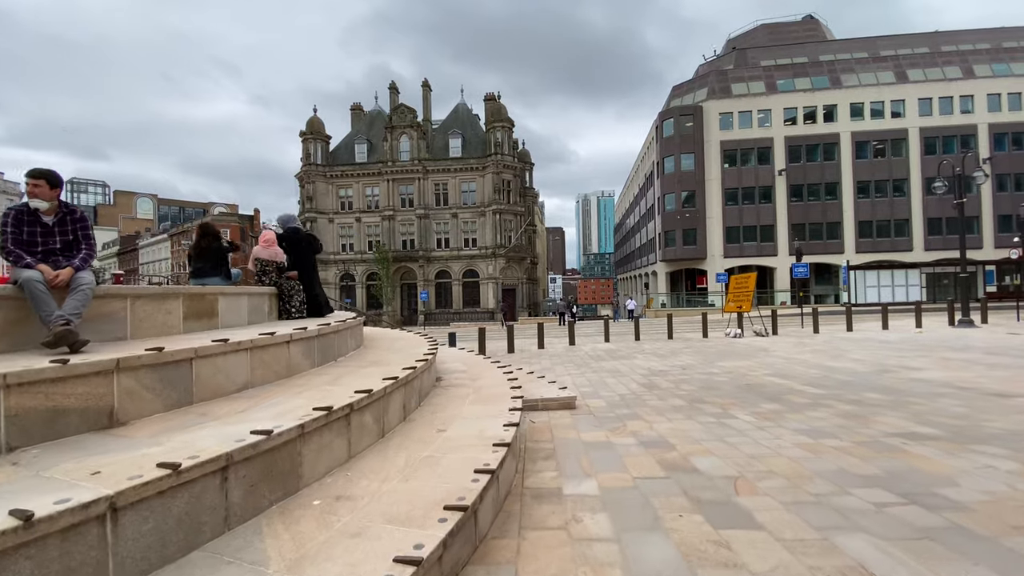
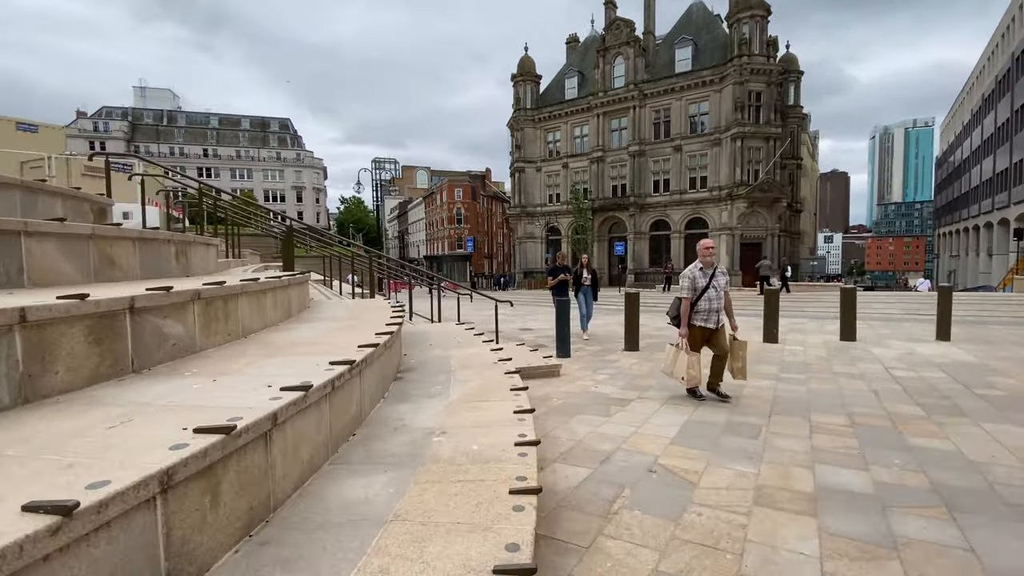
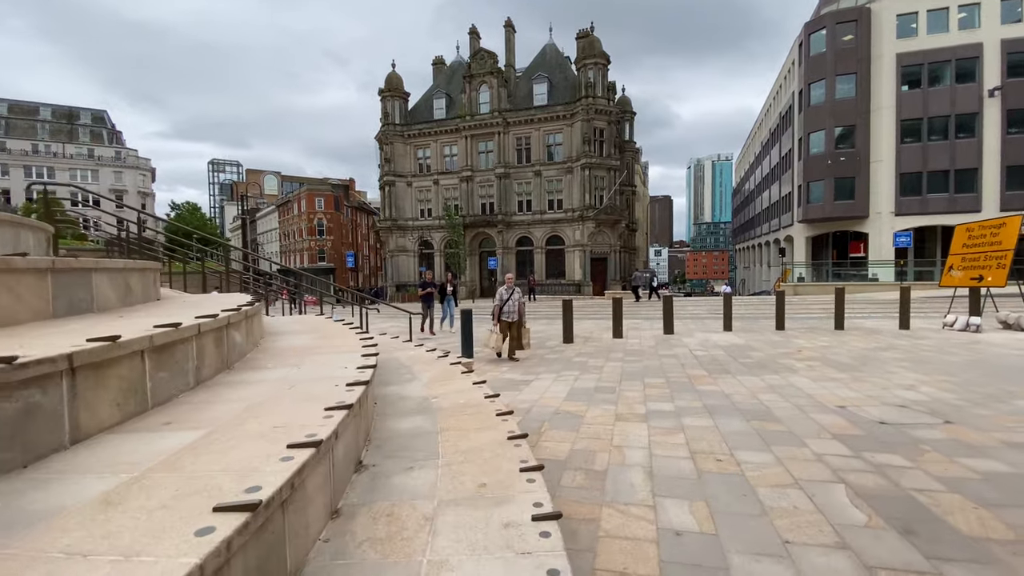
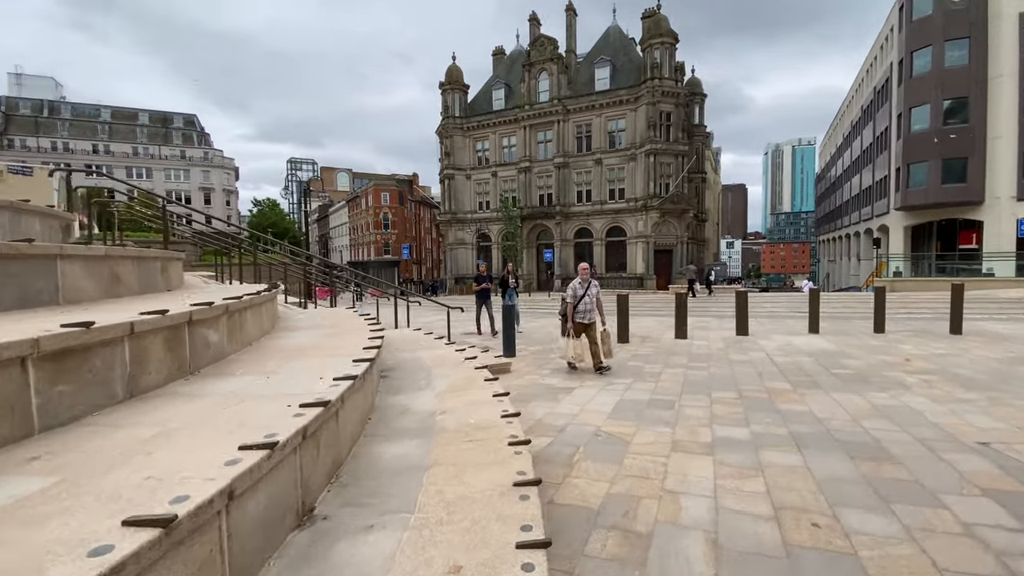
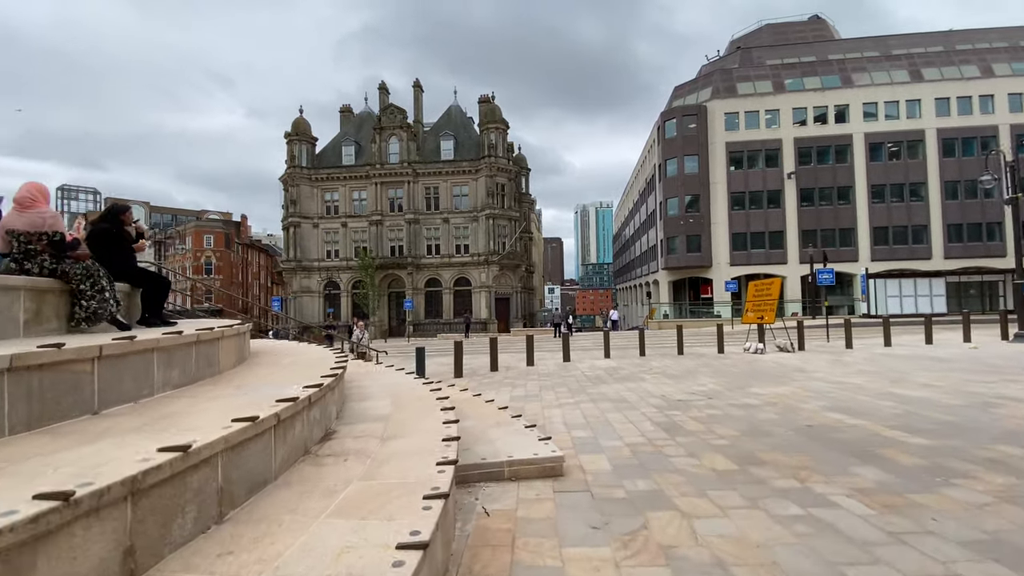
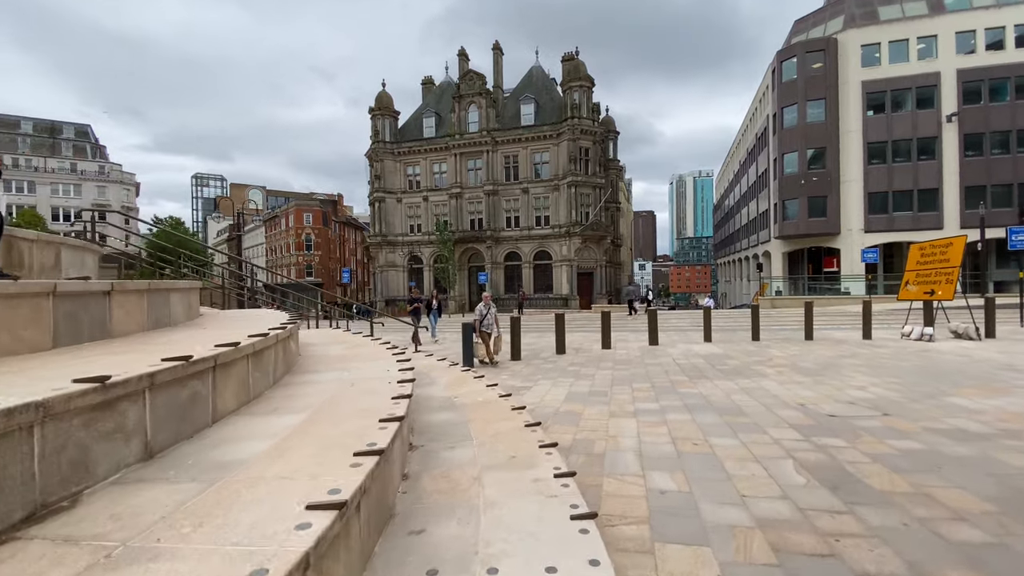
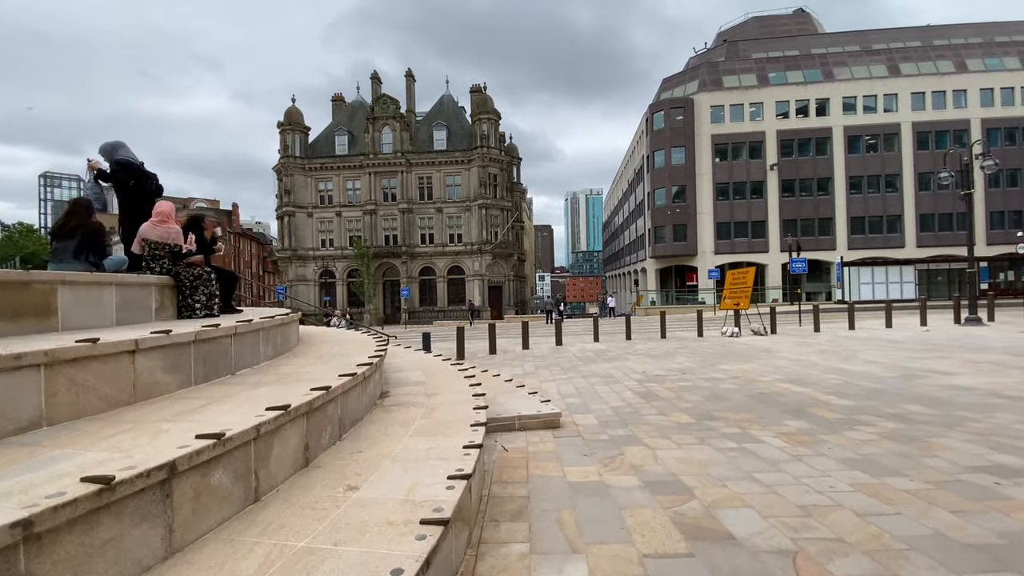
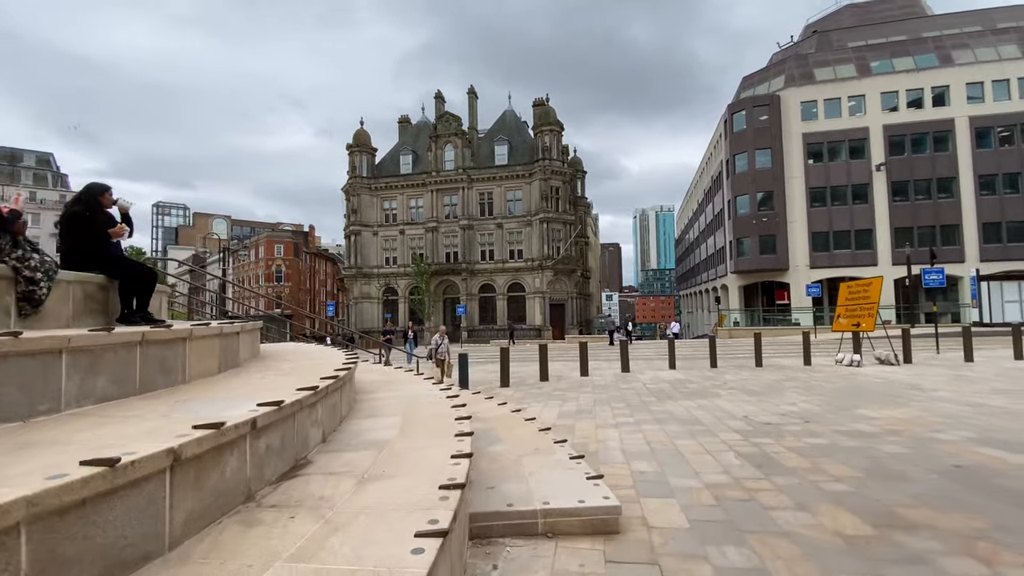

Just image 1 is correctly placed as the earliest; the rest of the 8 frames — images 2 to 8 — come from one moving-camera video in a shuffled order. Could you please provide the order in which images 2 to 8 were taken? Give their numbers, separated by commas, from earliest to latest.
7, 5, 8, 6, 3, 4, 2
